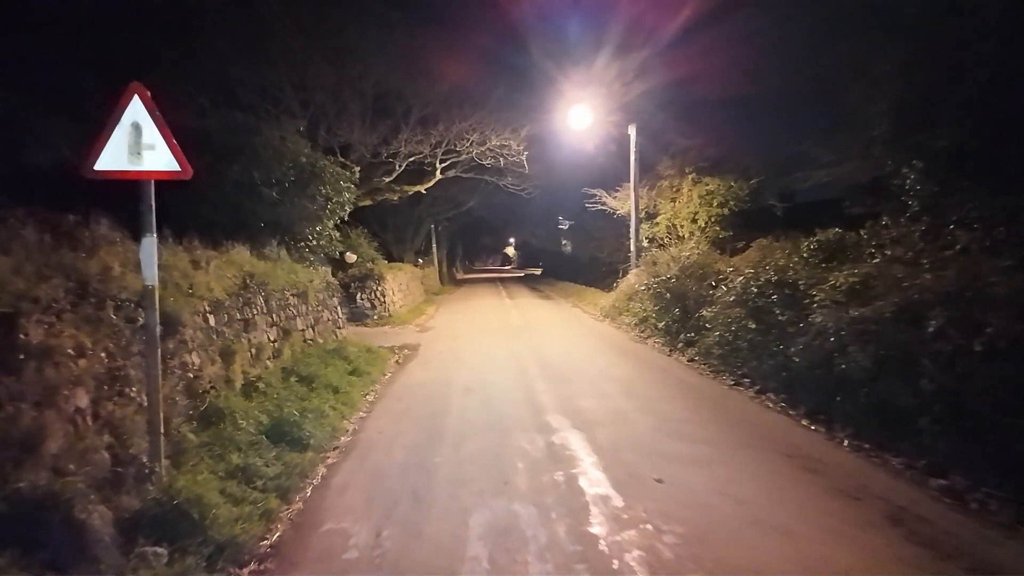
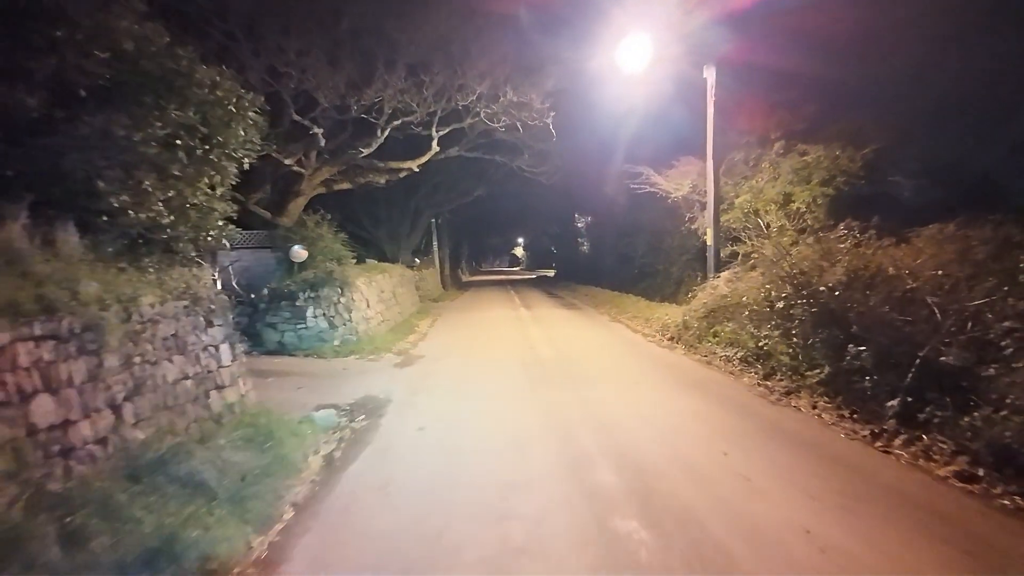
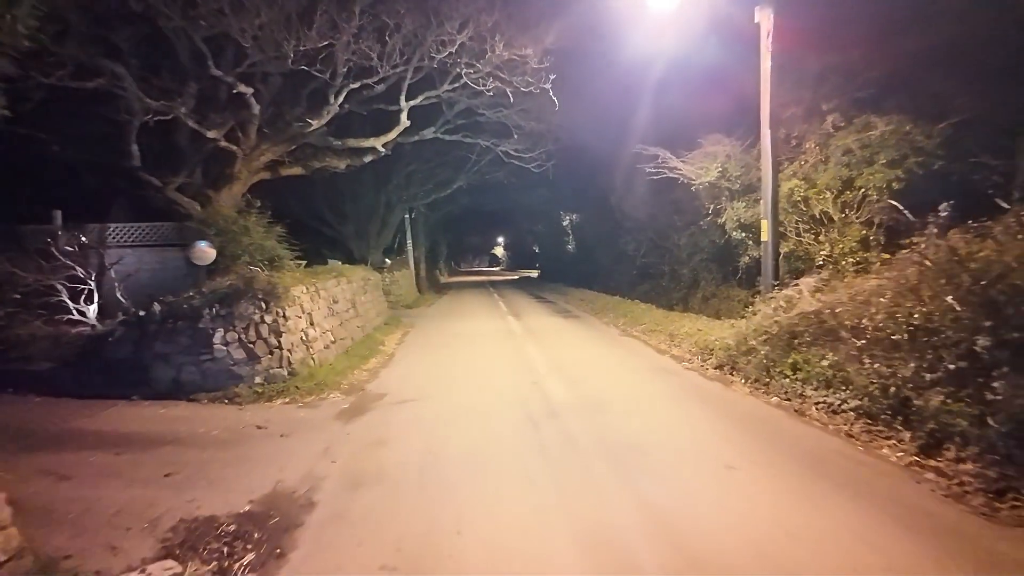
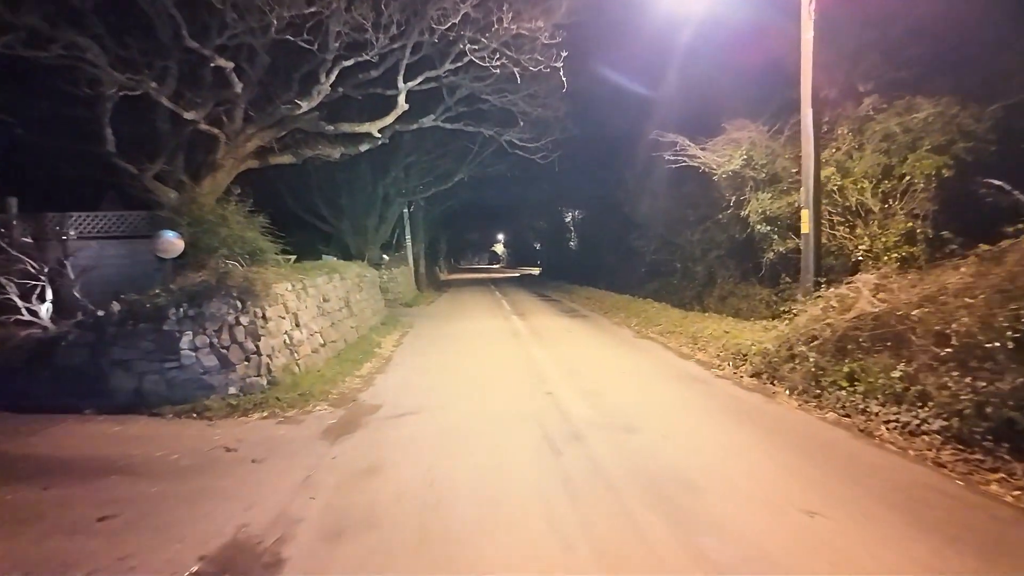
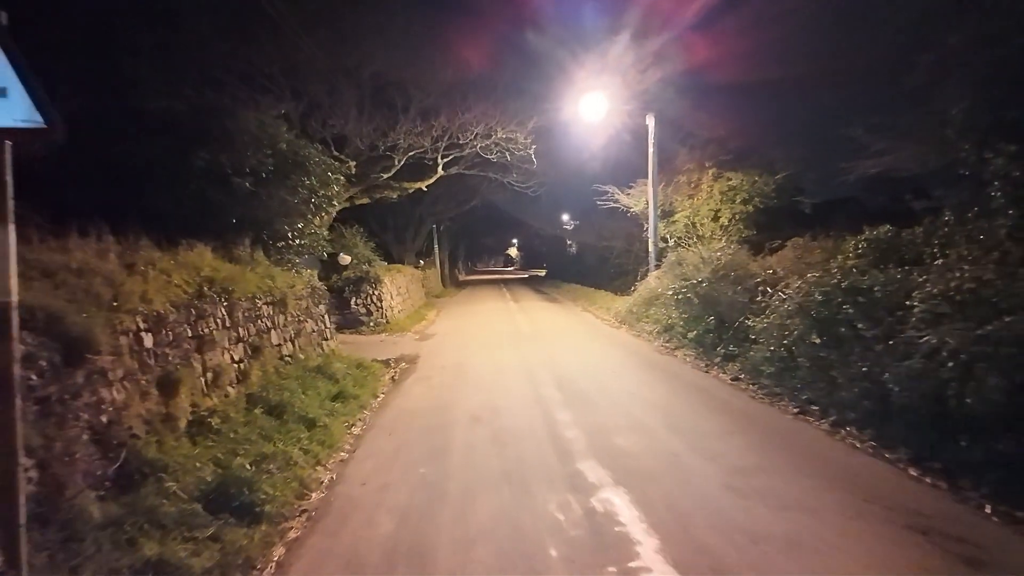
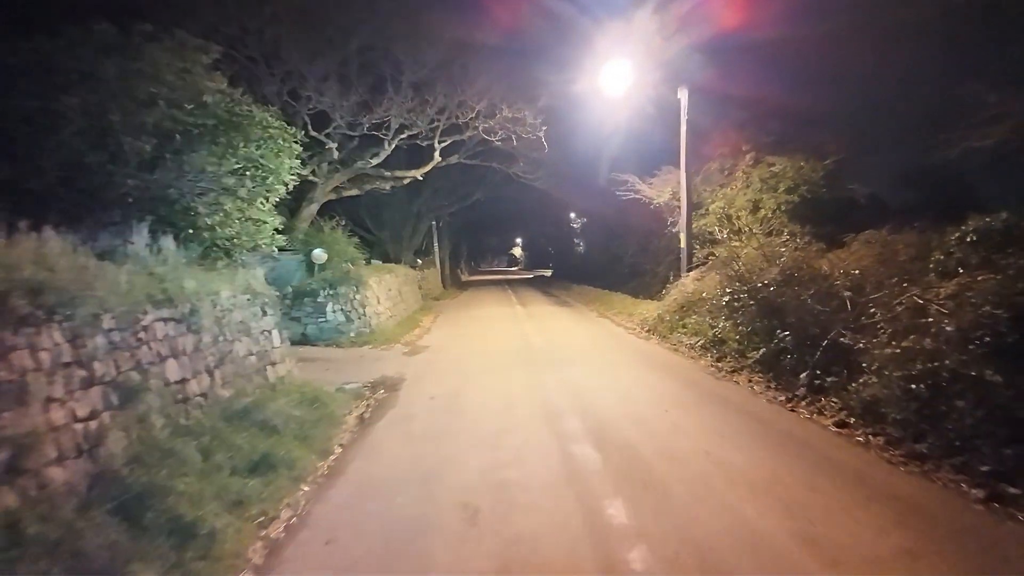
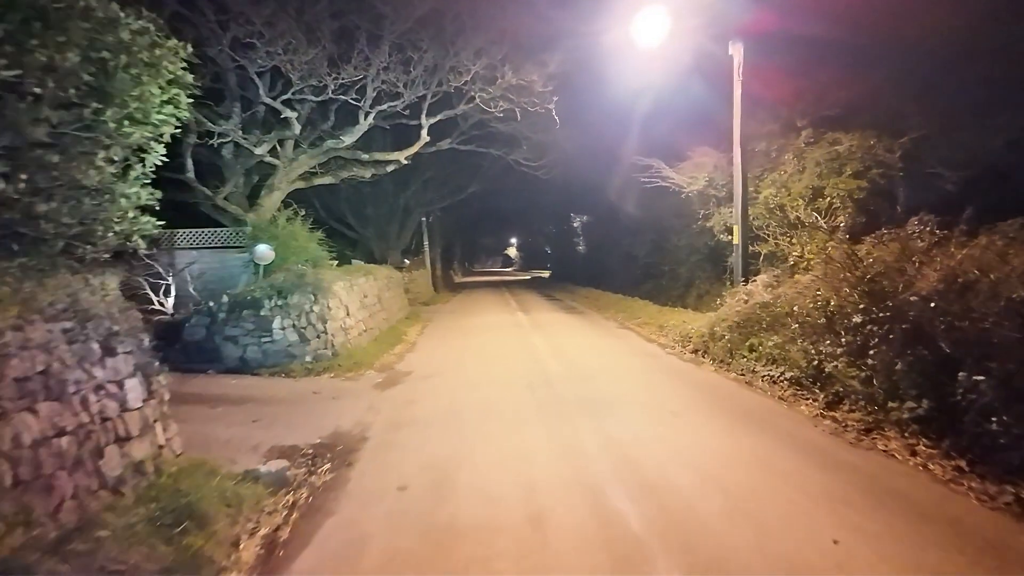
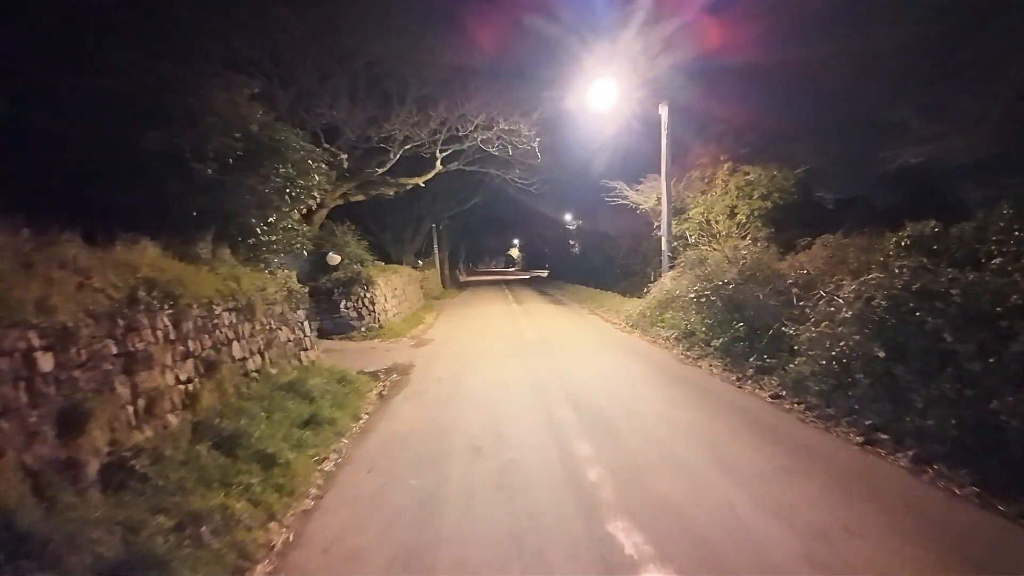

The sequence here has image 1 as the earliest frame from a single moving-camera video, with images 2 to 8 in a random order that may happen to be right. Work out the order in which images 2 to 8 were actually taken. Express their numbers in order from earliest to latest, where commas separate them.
5, 8, 6, 2, 7, 3, 4
